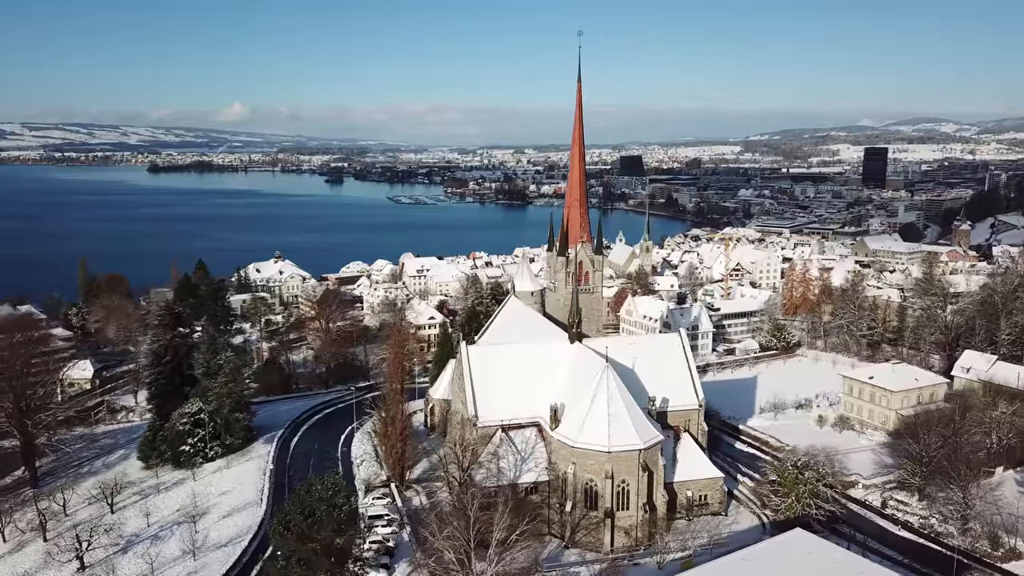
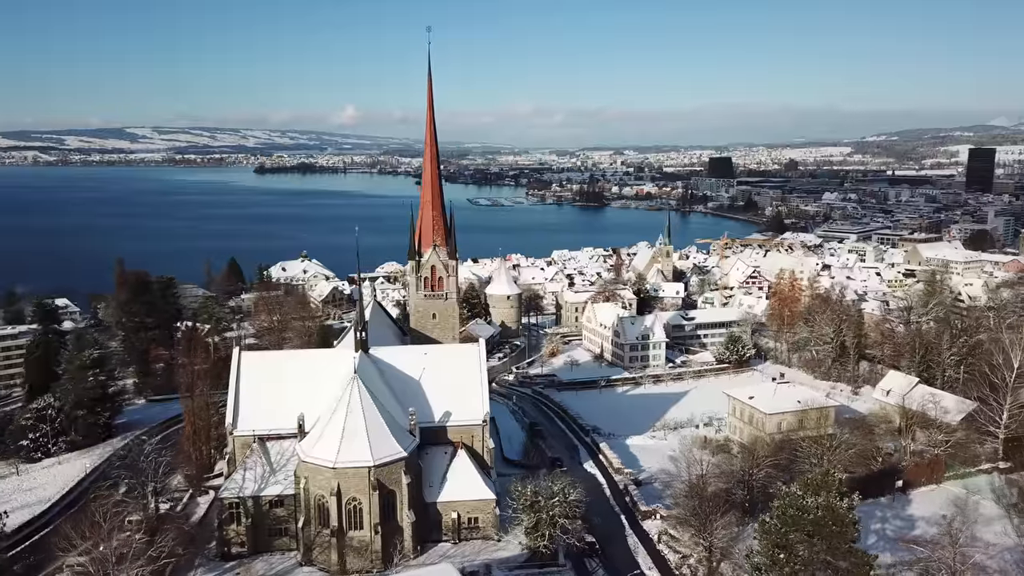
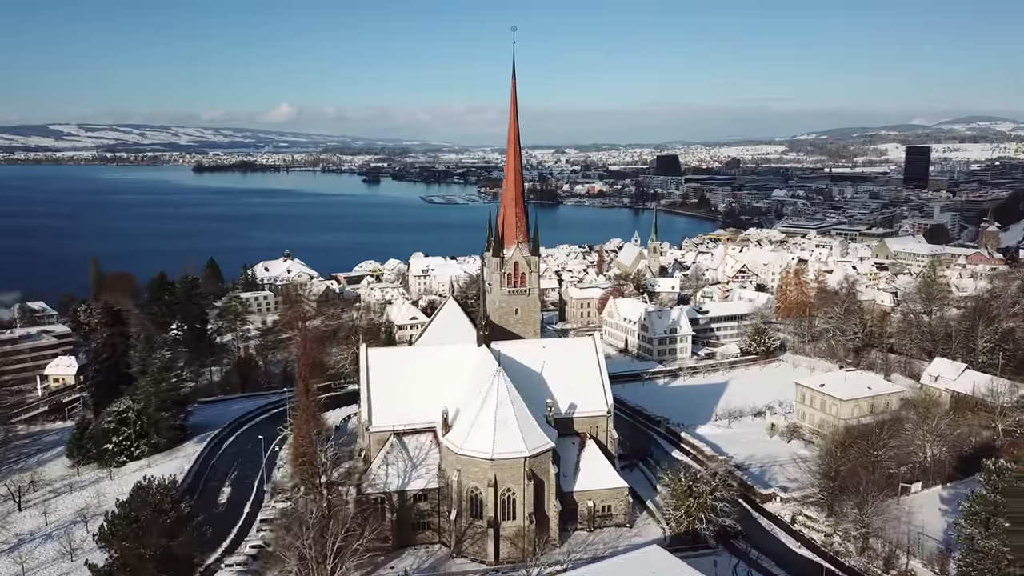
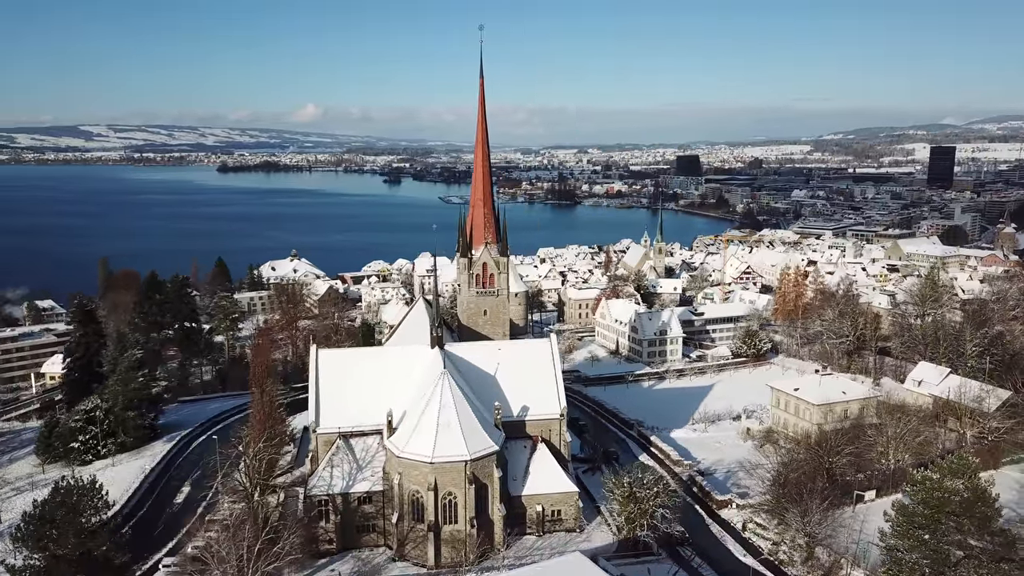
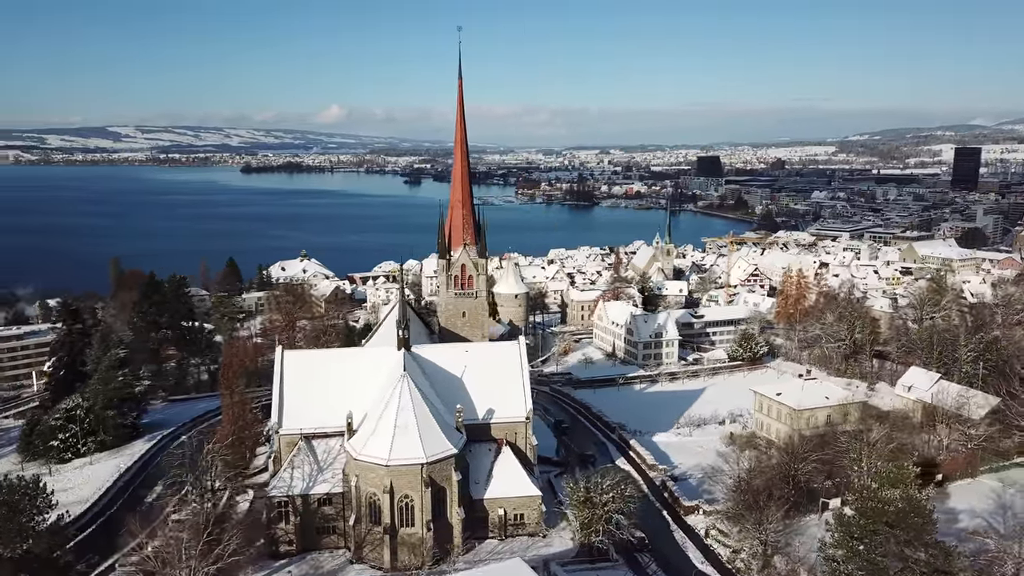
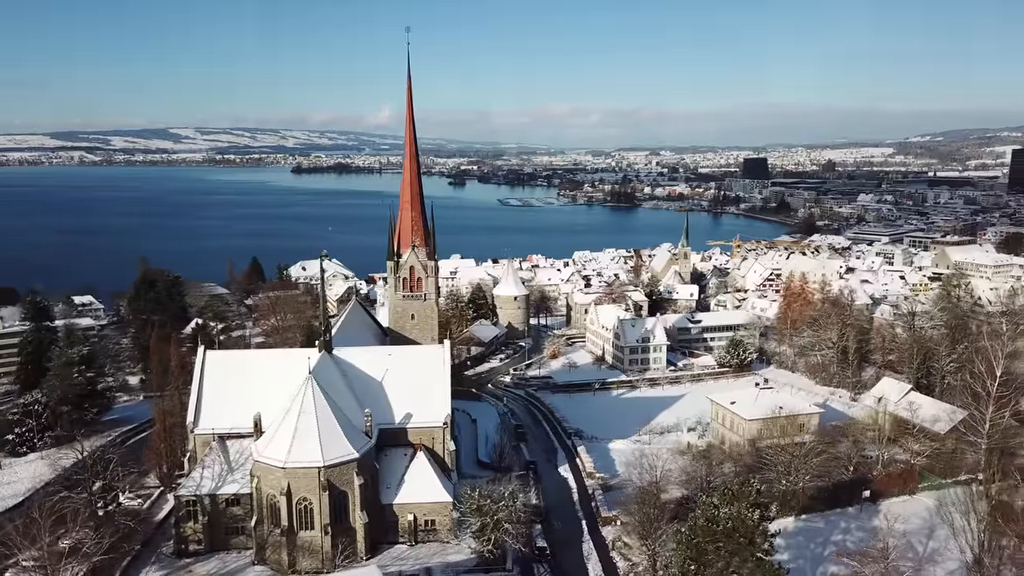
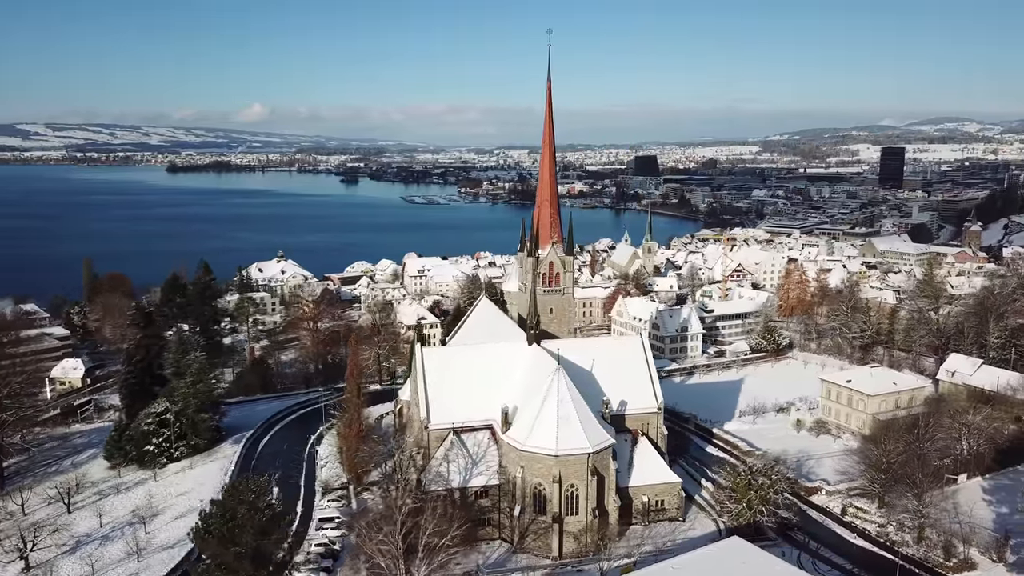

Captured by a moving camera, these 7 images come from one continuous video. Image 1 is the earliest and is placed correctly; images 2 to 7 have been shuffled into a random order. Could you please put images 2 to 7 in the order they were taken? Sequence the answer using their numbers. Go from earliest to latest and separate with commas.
7, 3, 4, 5, 2, 6
